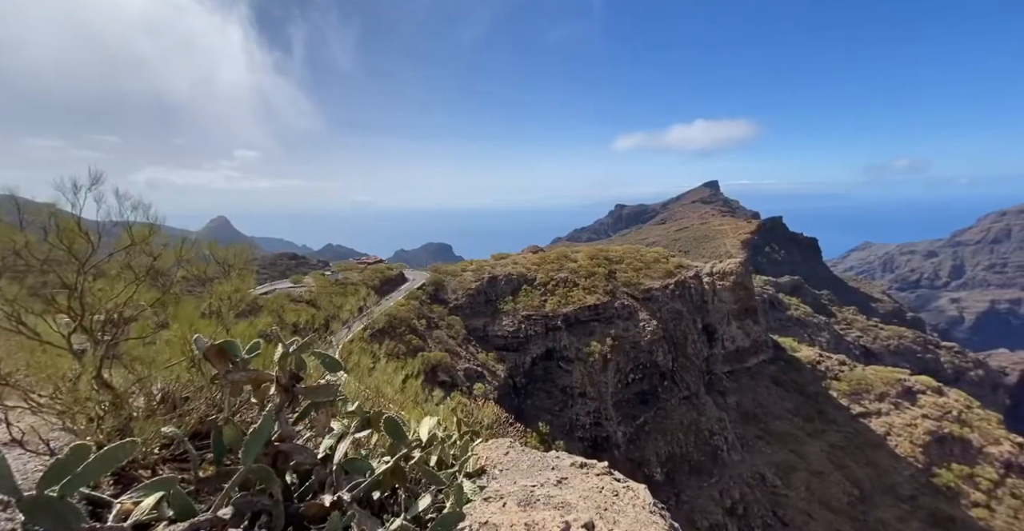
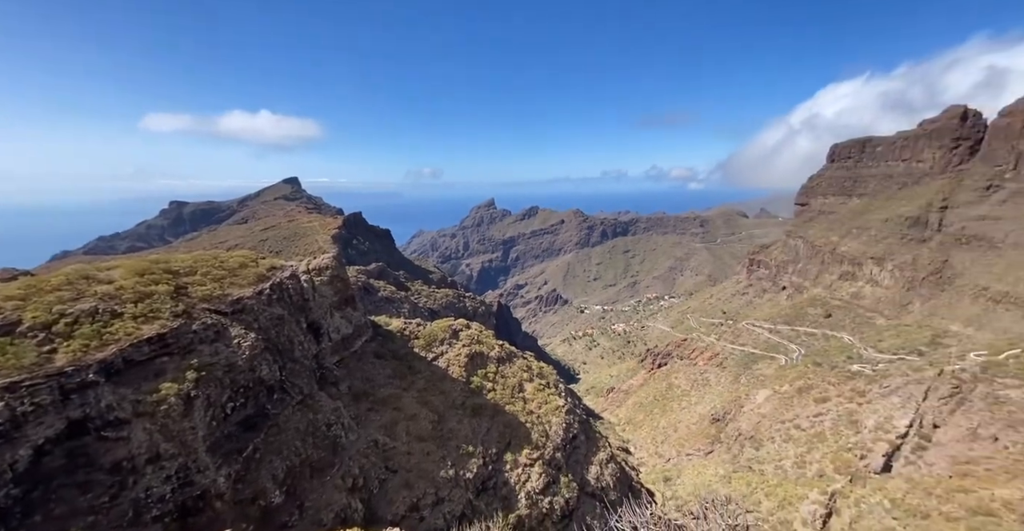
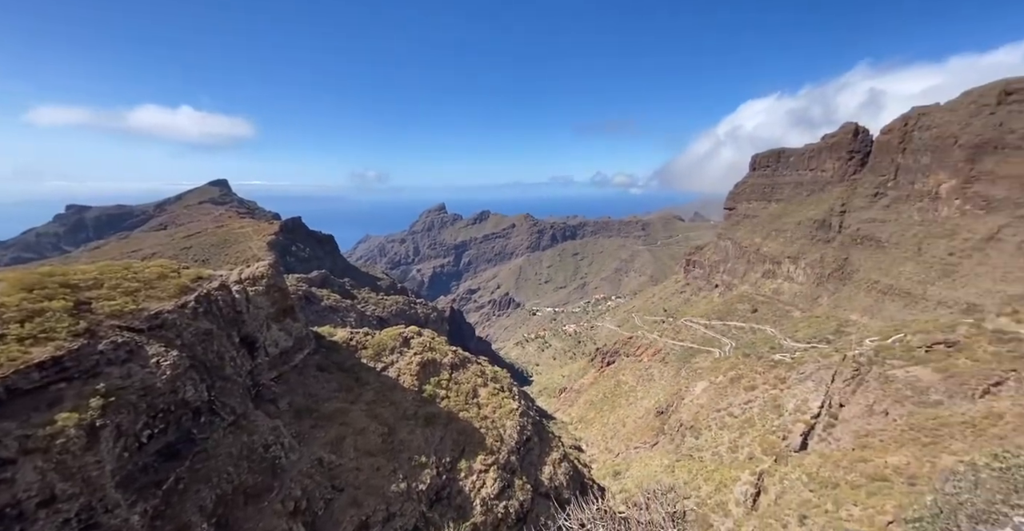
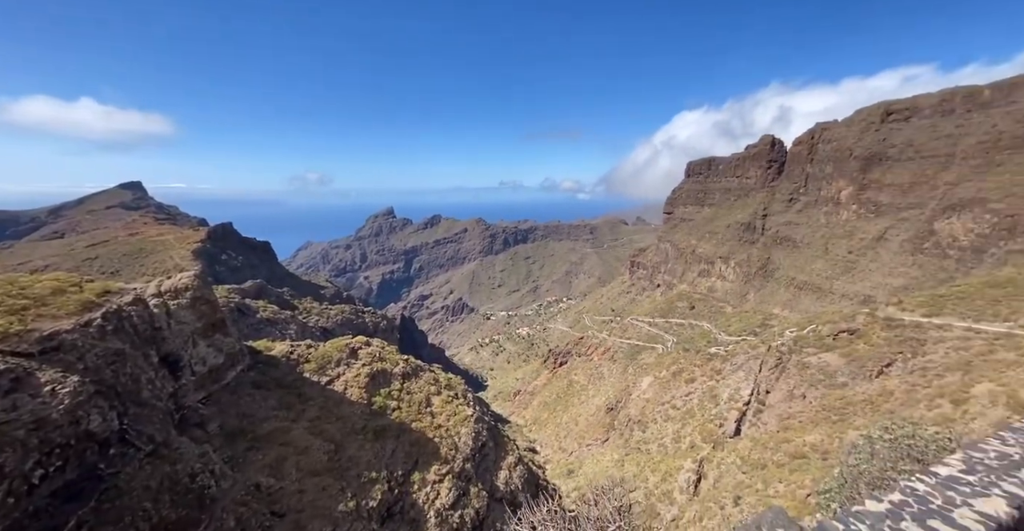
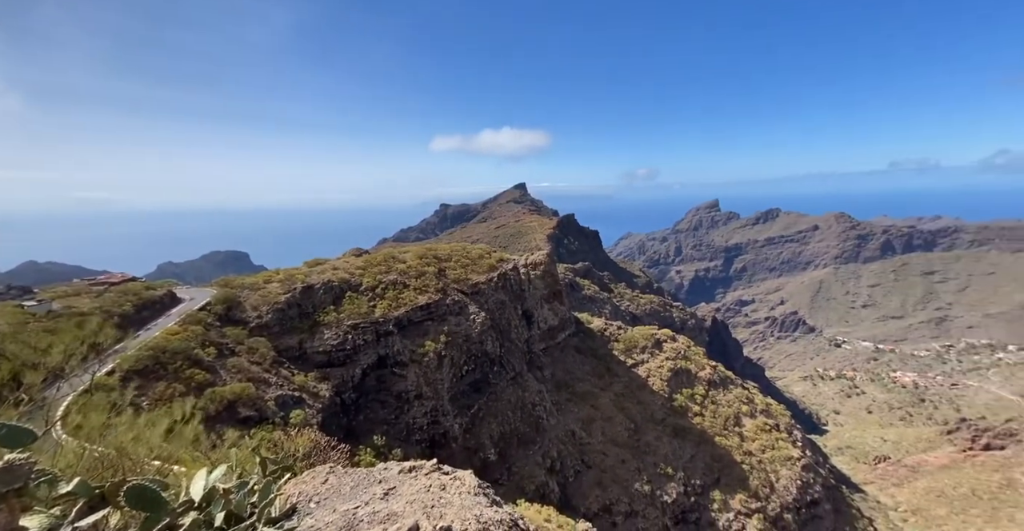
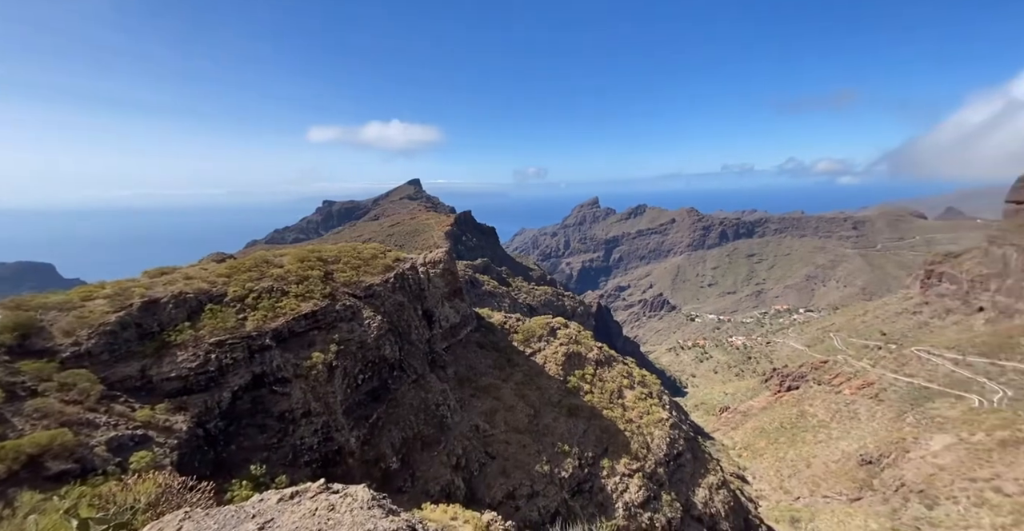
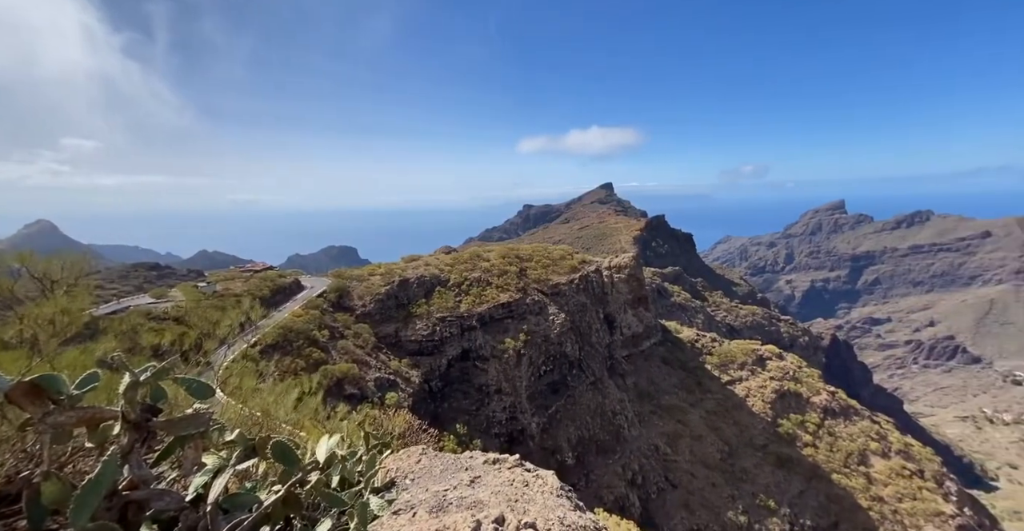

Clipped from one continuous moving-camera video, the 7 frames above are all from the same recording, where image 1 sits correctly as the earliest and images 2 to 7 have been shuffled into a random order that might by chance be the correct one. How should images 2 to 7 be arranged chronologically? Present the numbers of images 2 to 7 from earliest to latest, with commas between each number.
7, 5, 6, 2, 3, 4
